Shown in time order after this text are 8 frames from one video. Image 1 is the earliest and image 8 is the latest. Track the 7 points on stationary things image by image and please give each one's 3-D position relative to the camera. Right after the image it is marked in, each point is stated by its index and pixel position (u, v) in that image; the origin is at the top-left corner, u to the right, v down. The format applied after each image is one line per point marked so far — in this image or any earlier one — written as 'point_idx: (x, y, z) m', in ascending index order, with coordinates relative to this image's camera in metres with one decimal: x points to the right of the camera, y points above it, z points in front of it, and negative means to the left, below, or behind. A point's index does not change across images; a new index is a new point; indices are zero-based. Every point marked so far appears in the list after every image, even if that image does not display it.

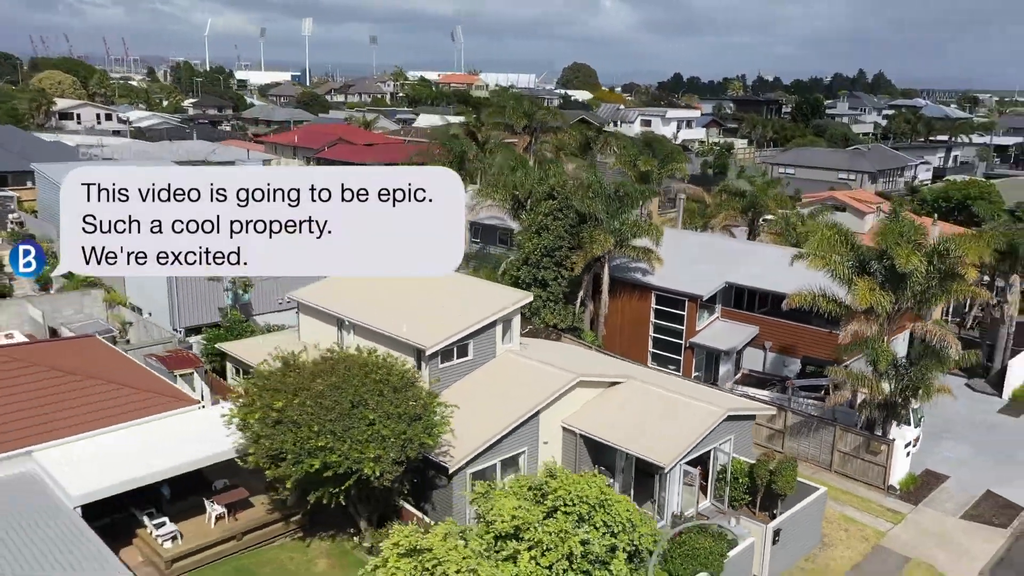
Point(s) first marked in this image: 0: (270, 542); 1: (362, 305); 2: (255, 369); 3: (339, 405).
0: (-3.0, -3.1, +10.0) m
1: (-2.4, -0.3, +13.0) m
2: (-2.9, -1.0, +10.0) m
3: (-1.7, -1.3, +9.0) m
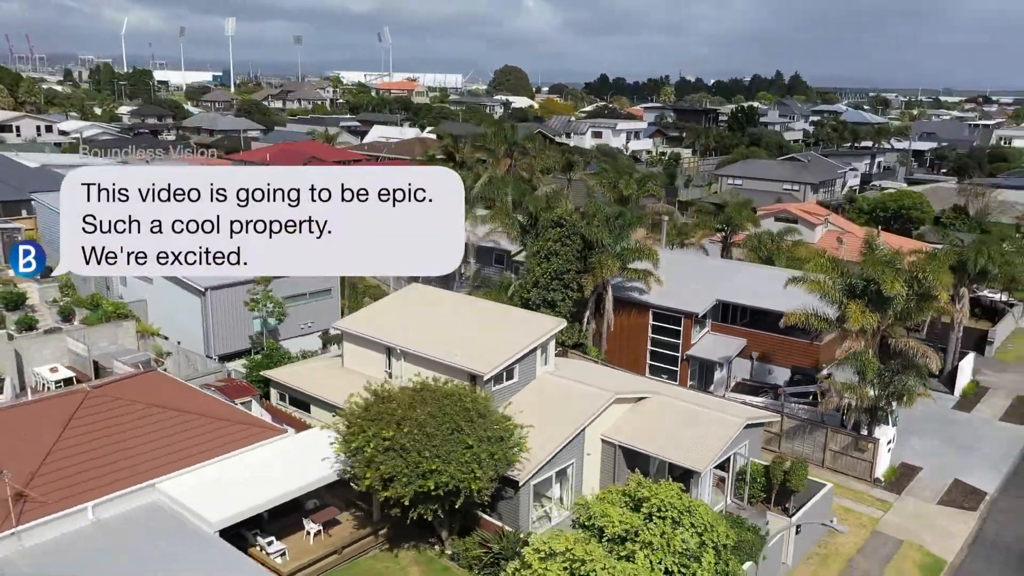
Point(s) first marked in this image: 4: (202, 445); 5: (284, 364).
0: (-2.0, -3.6, +11.2) m
1: (-1.8, -0.8, +14.2) m
2: (-2.0, -1.6, +11.2) m
3: (-0.8, -1.8, +10.3) m
4: (-4.1, -2.1, +11.2) m
5: (-4.5, -1.5, +16.0) m
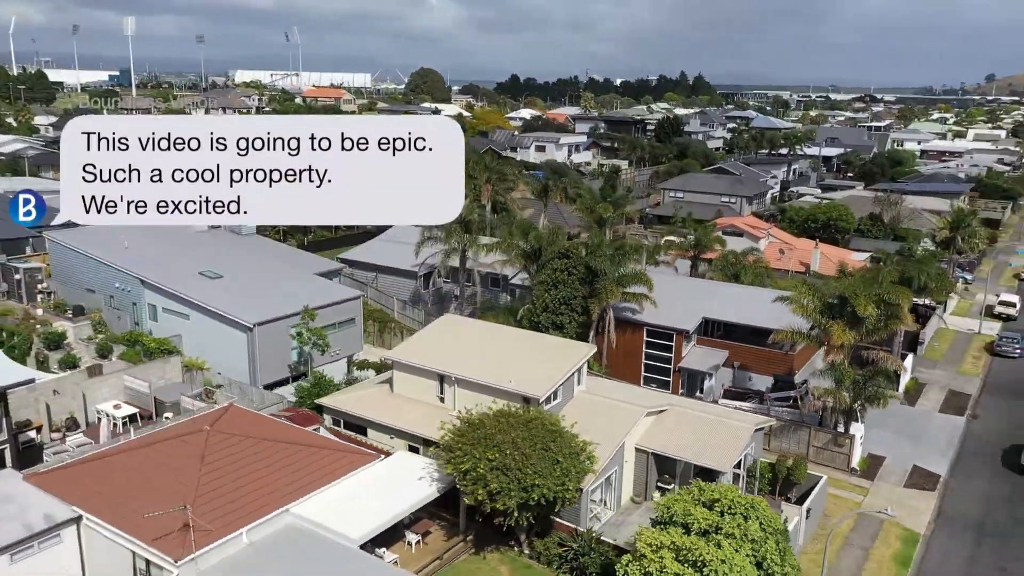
0: (-0.9, -4.3, +13.0) m
1: (-1.1, -1.5, +16.1) m
2: (-0.9, -2.3, +13.1) m
3: (+0.5, -2.5, +12.3) m
4: (-3.0, -2.9, +12.8) m
5: (-3.9, -2.3, +17.6) m
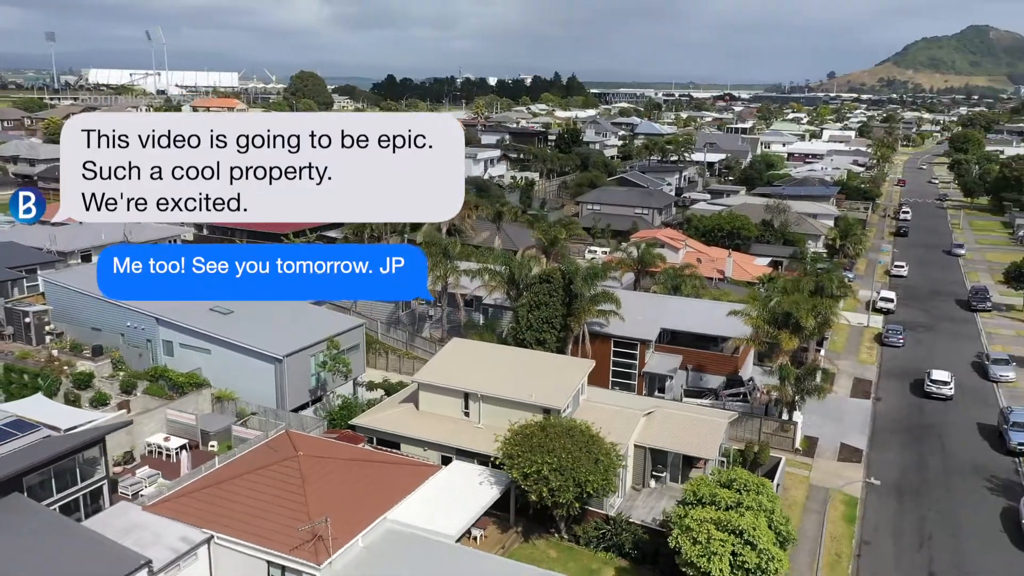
0: (0.0, -5.0, +15.7) m
1: (-0.7, -2.2, +18.7) m
2: (-0.1, -2.9, +15.8) m
3: (+1.4, -3.1, +15.2) m
4: (-2.1, -3.6, +15.2) m
5: (-3.7, -3.0, +19.8) m
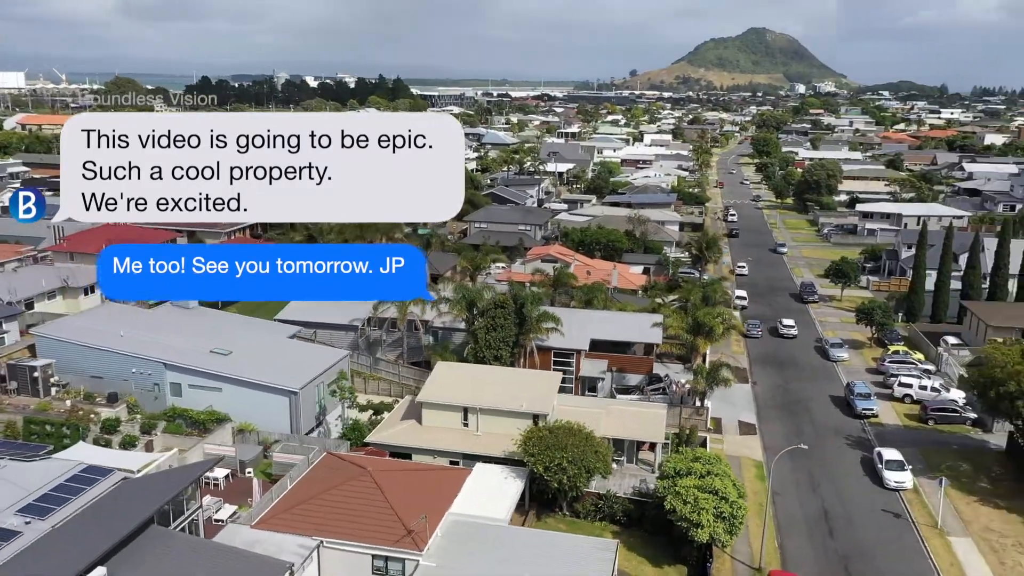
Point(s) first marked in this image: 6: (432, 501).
0: (+0.5, -5.8, +20.0) m
1: (-1.0, -3.1, +22.7) m
2: (+0.3, -3.8, +20.0) m
3: (+1.8, -3.9, +19.8) m
4: (-1.5, -4.6, +19.0) m
5: (-4.1, -4.1, +23.2) m
6: (-1.8, -4.8, +18.1) m
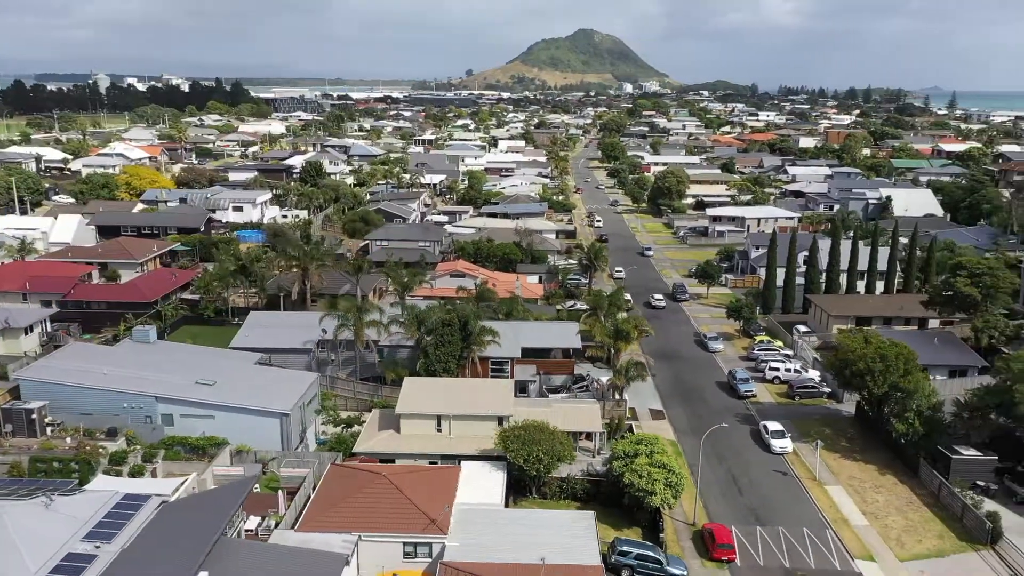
0: (0.0, -6.5, +24.1) m
1: (-2.1, -3.9, +26.4) m
2: (-0.3, -4.5, +24.1) m
3: (+1.2, -4.5, +24.1) m
4: (-1.9, -5.4, +22.8) m
5: (-5.2, -5.0, +26.3) m
6: (-2.0, -5.6, +21.8) m
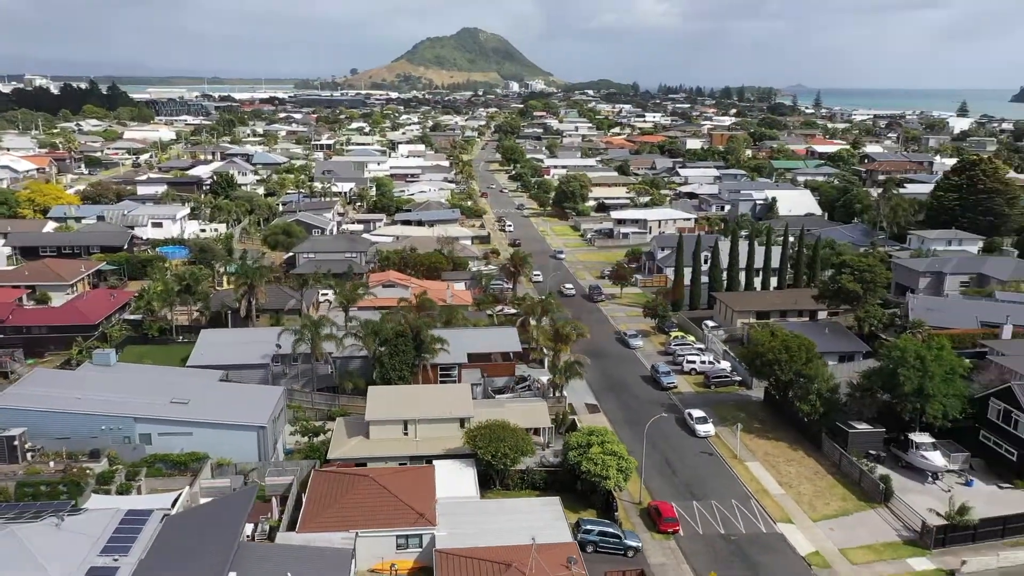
0: (-1.0, -7.0, +26.8) m
1: (-3.6, -4.4, +28.8) m
2: (-1.4, -5.0, +26.7) m
3: (+0.1, -4.9, +26.9) m
4: (-2.8, -5.9, +25.2) m
5: (-6.5, -5.7, +28.3) m
6: (-2.7, -6.1, +24.2) m
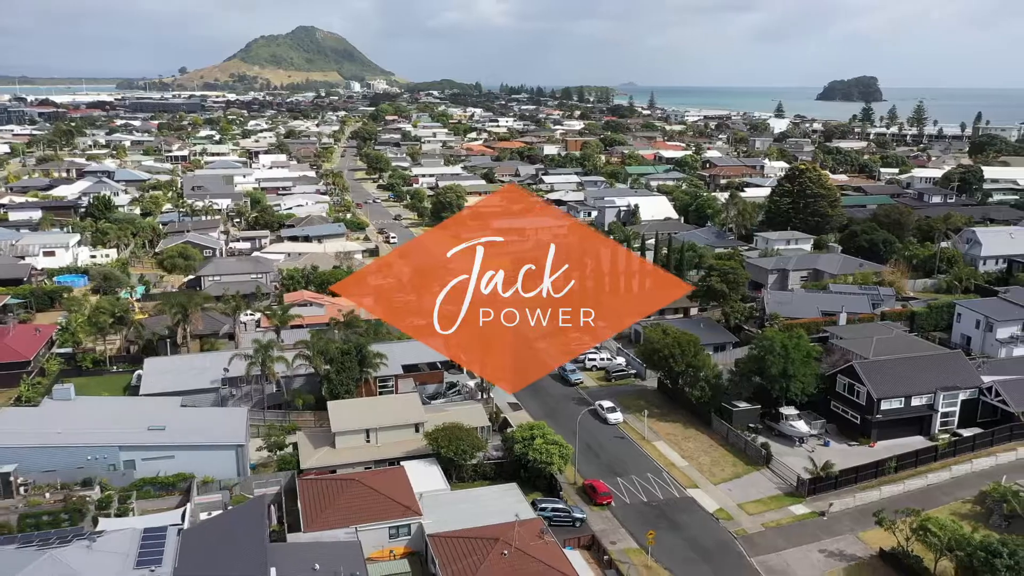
0: (-2.6, -7.8, +30.9) m
1: (-5.6, -5.3, +32.4) m
2: (-3.1, -5.8, +30.7) m
3: (-1.6, -5.7, +31.2) m
4: (-4.1, -6.8, +29.0) m
5: (-8.4, -6.7, +31.4) m
6: (-3.9, -7.0, +28.1) m
